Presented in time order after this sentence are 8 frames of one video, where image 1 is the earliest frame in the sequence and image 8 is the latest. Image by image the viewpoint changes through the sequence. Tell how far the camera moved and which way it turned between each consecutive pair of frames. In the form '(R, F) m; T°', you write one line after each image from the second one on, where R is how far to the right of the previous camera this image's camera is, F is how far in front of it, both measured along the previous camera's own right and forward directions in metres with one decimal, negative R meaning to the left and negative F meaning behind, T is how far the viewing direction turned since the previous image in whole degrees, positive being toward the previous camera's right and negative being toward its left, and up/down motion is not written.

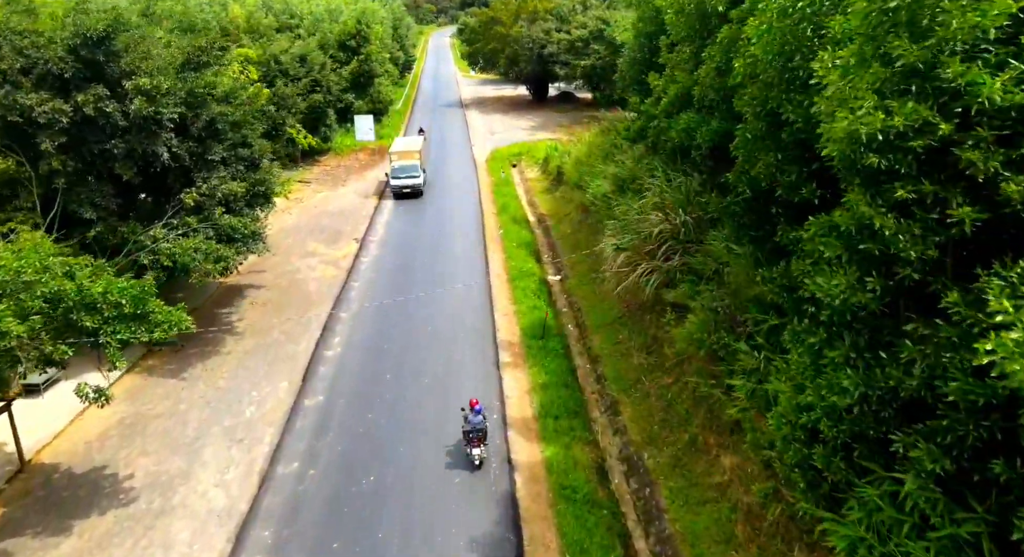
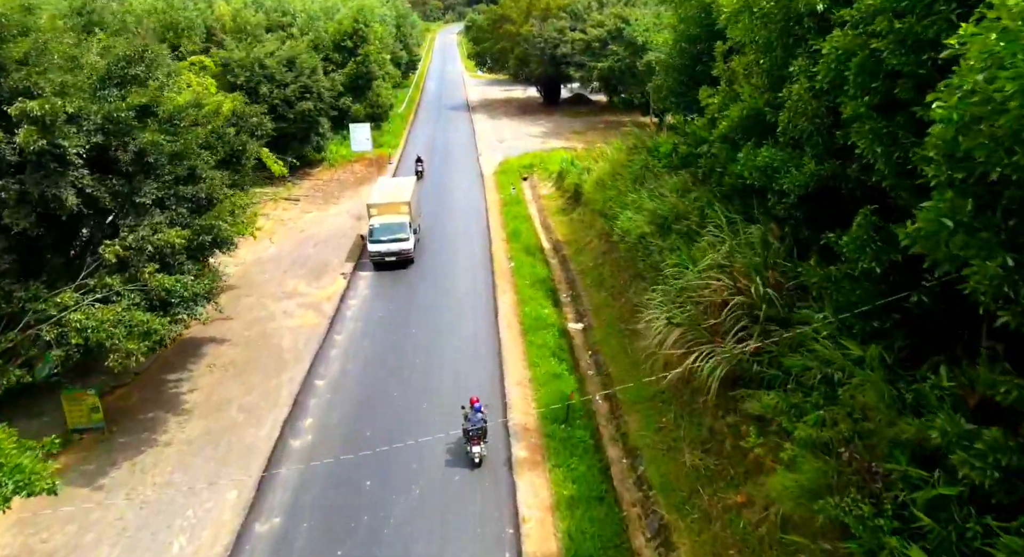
(-0.2, +3.3) m; -1°
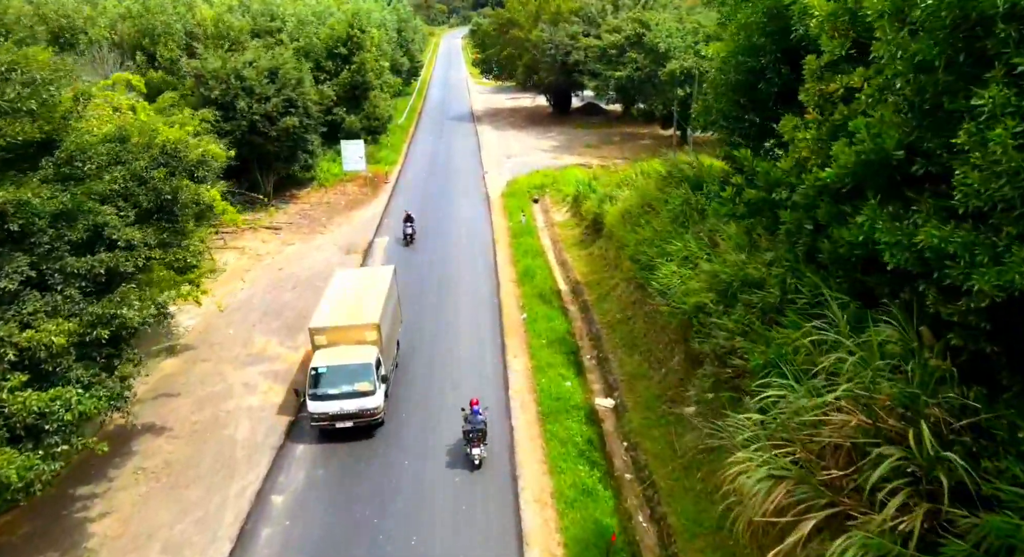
(-0.2, +3.4) m; 0°
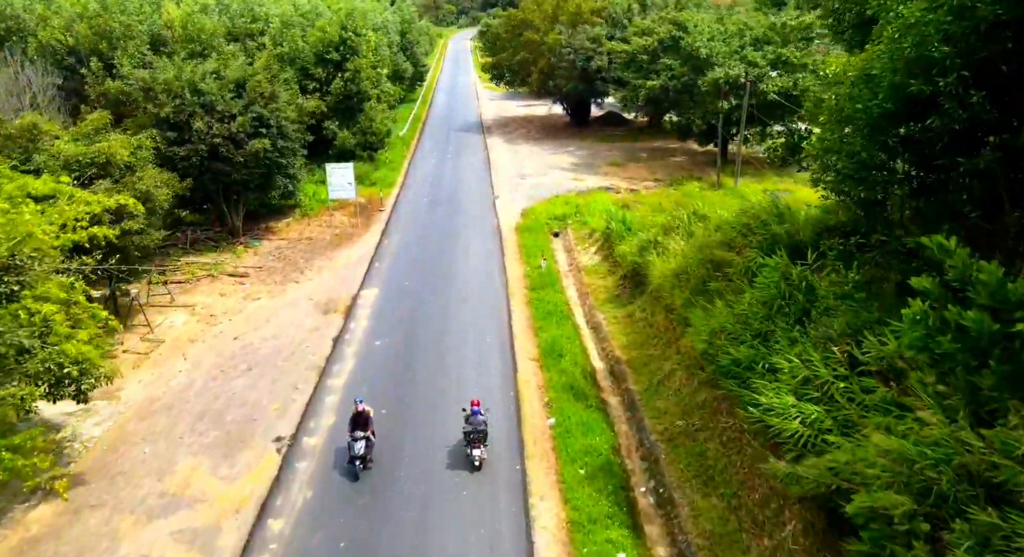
(-0.3, +4.7) m; -1°
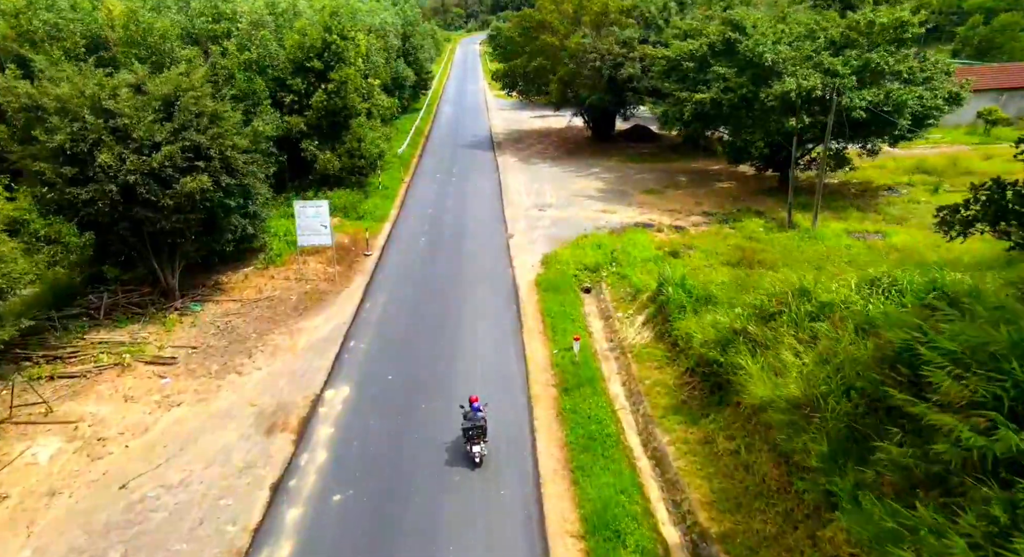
(-0.3, +5.7) m; -1°
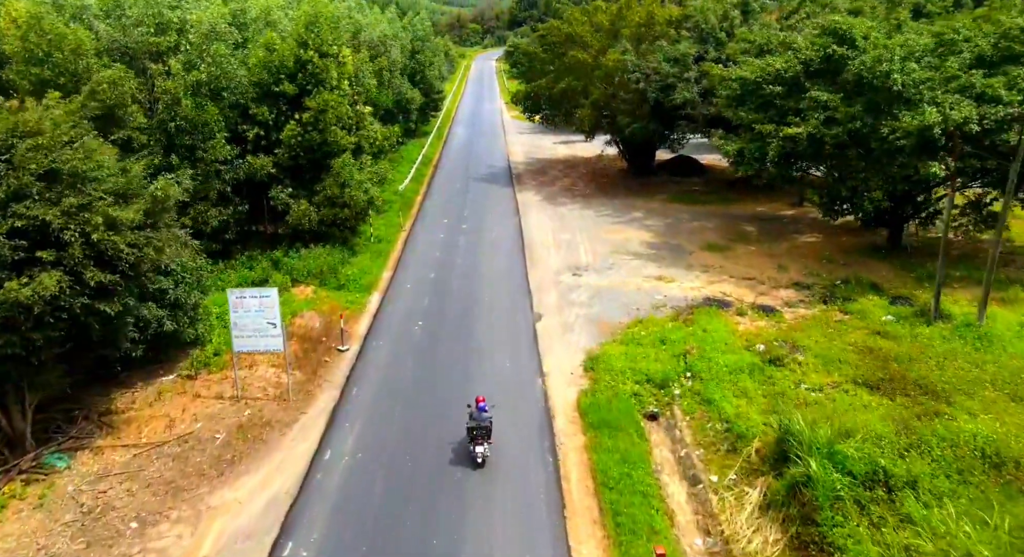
(-0.4, +6.6) m; -1°
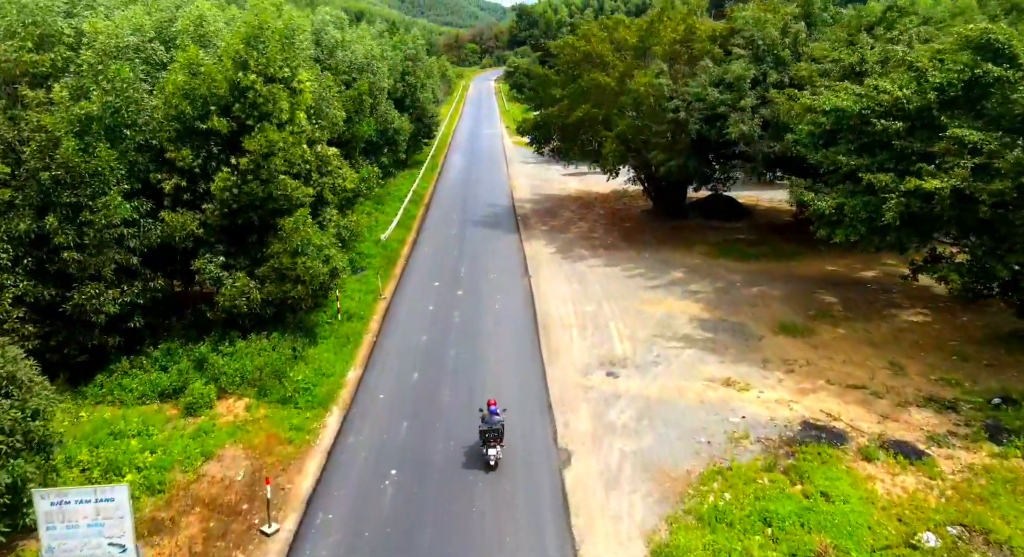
(-0.3, +6.1) m; 0°
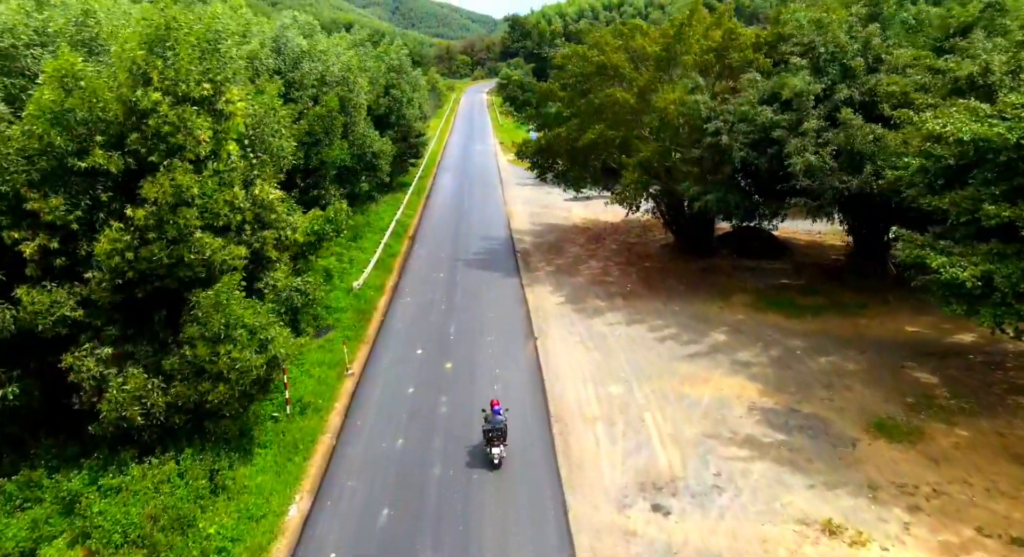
(-0.3, +4.9) m; +1°
